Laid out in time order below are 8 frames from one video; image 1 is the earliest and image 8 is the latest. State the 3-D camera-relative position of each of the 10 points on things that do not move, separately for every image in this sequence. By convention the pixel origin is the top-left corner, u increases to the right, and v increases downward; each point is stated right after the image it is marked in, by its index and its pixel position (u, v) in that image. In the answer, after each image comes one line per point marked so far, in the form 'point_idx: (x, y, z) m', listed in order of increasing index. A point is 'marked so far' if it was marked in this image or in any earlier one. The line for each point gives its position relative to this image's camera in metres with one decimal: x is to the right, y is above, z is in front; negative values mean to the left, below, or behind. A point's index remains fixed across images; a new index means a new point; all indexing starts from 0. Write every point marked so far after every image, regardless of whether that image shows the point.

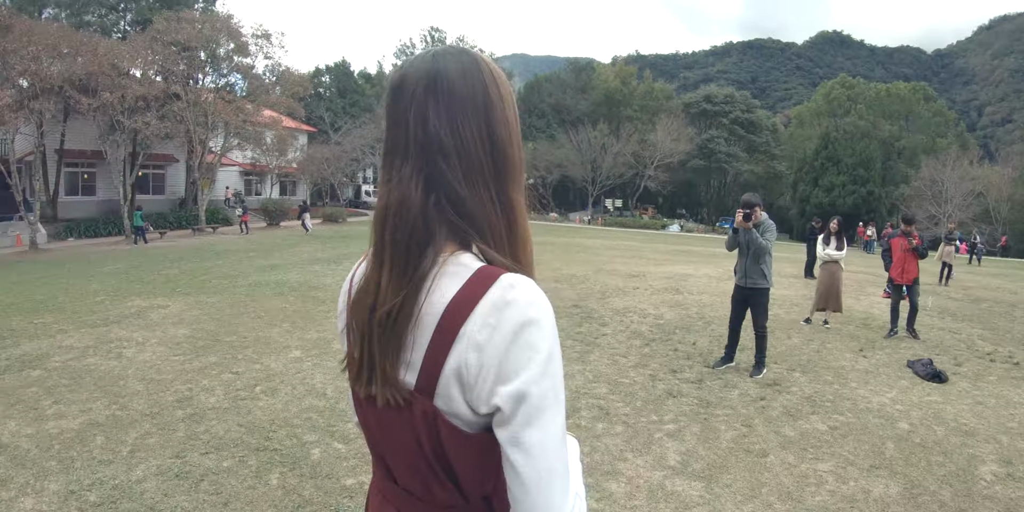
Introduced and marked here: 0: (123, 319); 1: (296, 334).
0: (-5.0, -1.2, +8.3) m
1: (-2.7, -1.0, +7.9) m
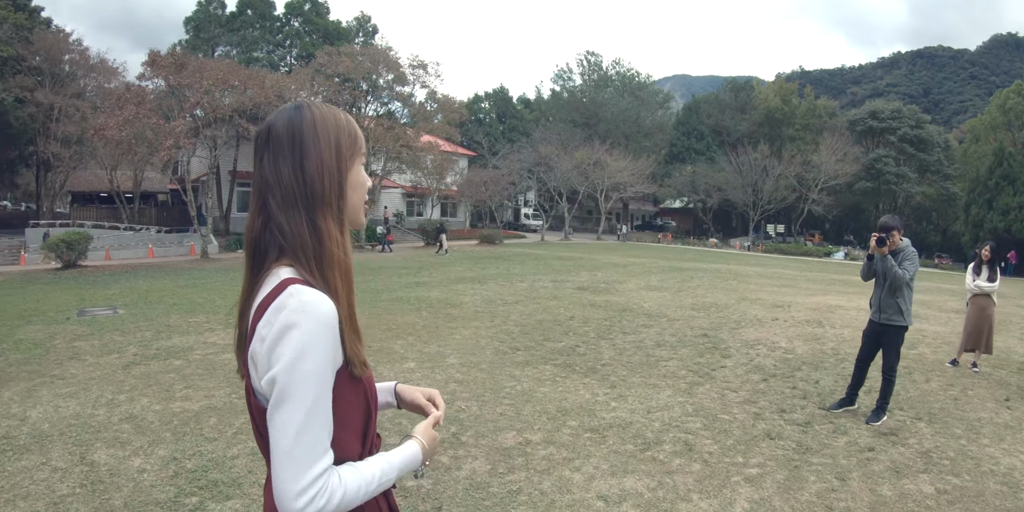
0: (-3.4, -1.3, +9.2) m
1: (-1.3, -1.2, +8.3) m
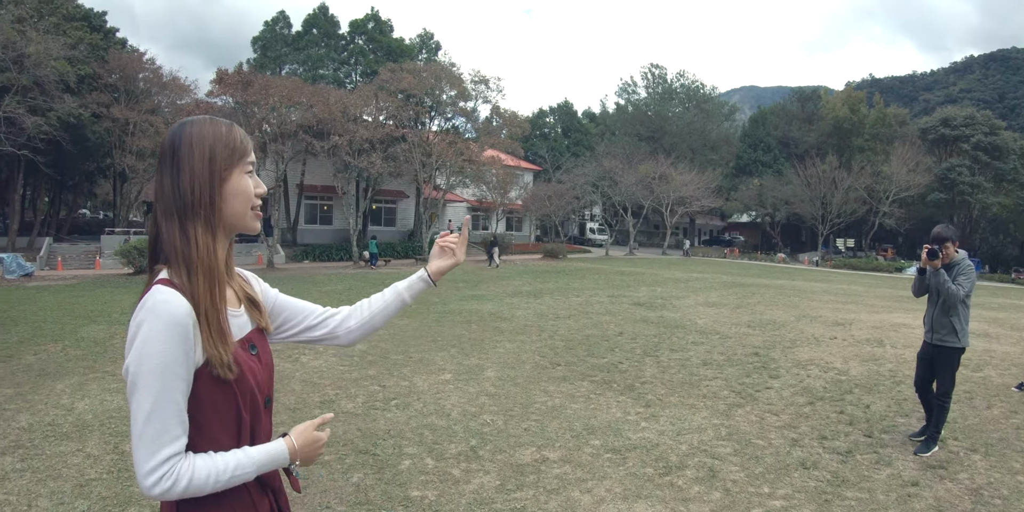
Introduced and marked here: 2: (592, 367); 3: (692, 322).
0: (-2.7, -1.5, +9.4) m
1: (-0.7, -1.4, +8.3) m
2: (+0.8, -1.3, +7.1) m
3: (+3.3, -1.1, +11.5) m
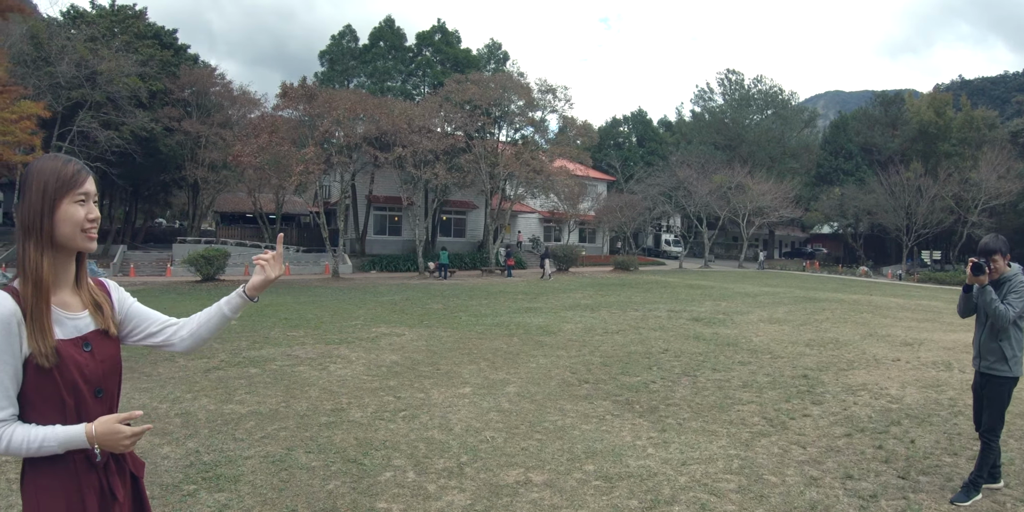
0: (-2.2, -1.6, +9.3) m
1: (-0.3, -1.5, +8.0) m
2: (+1.1, -1.4, +6.7) m
3: (+4.0, -1.3, +10.8) m
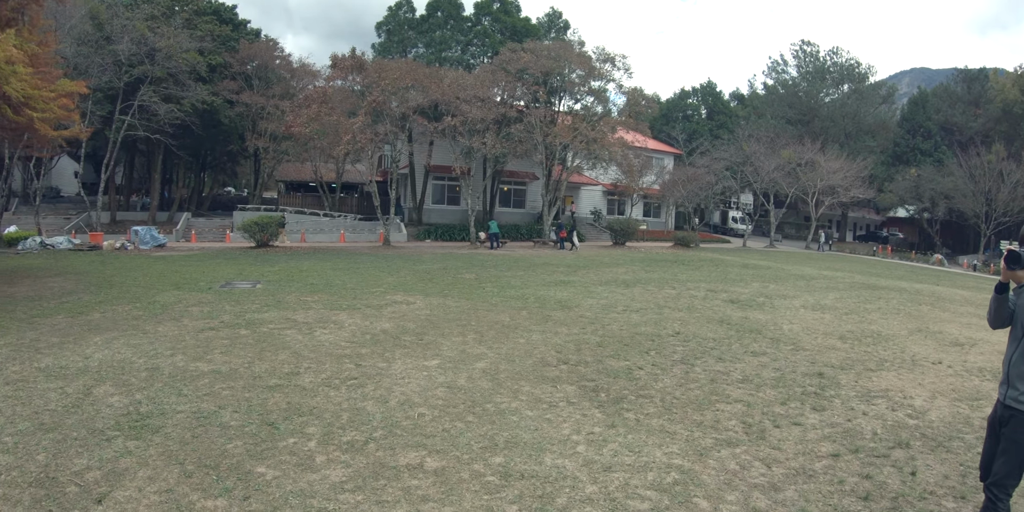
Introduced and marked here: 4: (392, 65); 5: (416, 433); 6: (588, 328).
0: (-2.3, -1.0, +8.8) m
1: (-0.6, -1.1, +7.3) m
2: (+0.7, -1.1, +5.9) m
3: (+4.1, -1.0, +9.7) m
4: (-4.0, +6.0, +19.5) m
5: (-0.7, -1.3, +4.7) m
6: (+0.9, -0.9, +8.3) m
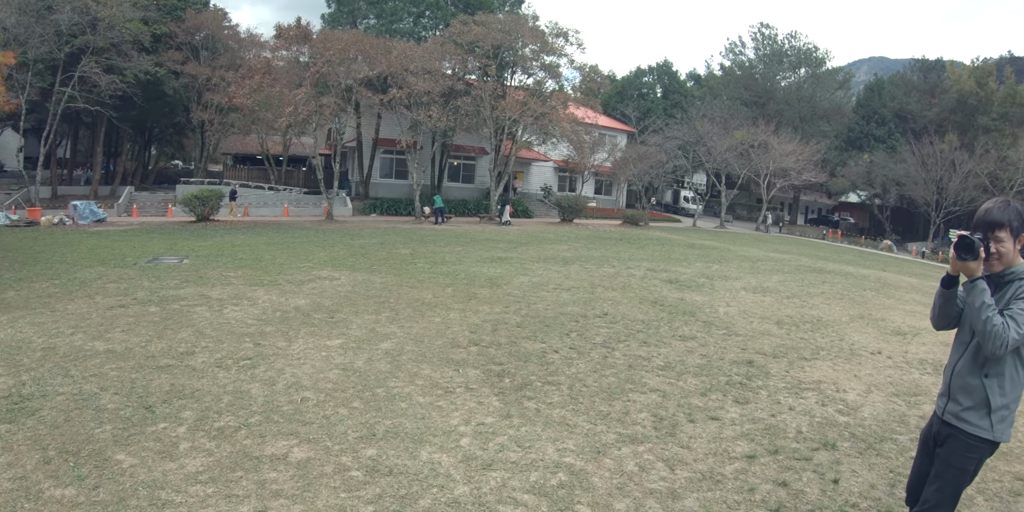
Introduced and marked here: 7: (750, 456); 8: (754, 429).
0: (-3.2, -0.6, +8.1) m
1: (-1.4, -0.7, +6.7) m
2: (0.0, -0.8, +5.3) m
3: (+3.0, -0.8, +9.3) m
4: (-5.2, +6.8, +18.5) m
5: (-1.4, -1.1, +4.1) m
6: (0.0, -0.7, +7.7) m
7: (+1.2, -1.0, +3.0) m
8: (+1.4, -1.0, +3.5) m
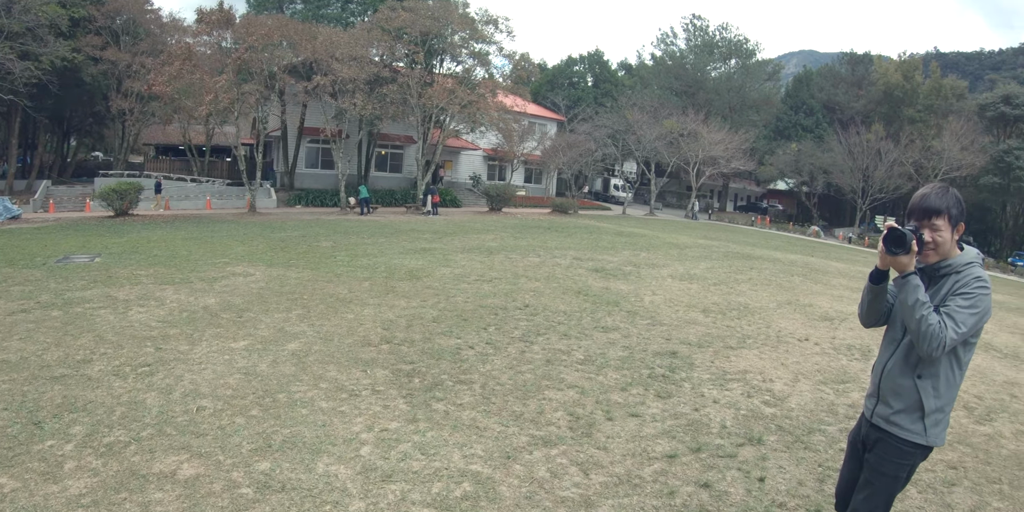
0: (-4.1, -0.6, +7.5) m
1: (-2.1, -0.7, +6.3) m
2: (-0.6, -0.8, +5.0) m
3: (+2.1, -0.6, +9.2) m
4: (-7.0, +6.8, +17.7) m
5: (-1.9, -1.0, +3.7) m
6: (-0.8, -0.6, +7.4) m
7: (+0.8, -0.9, +2.8) m
8: (+0.9, -0.9, +3.3) m
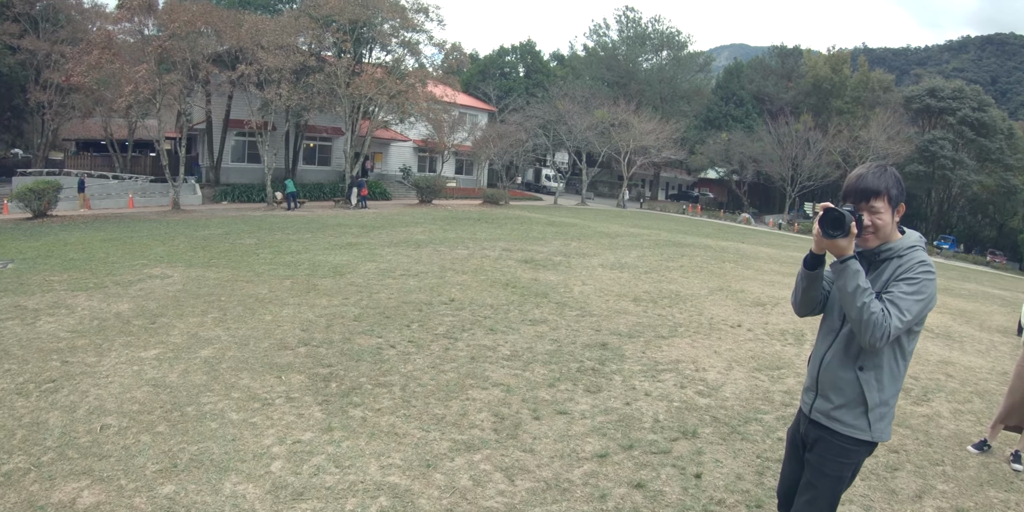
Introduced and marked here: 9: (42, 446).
0: (-4.7, -0.6, +7.0) m
1: (-2.7, -0.7, +5.9) m
2: (-1.1, -0.7, +4.7) m
3: (+1.3, -0.4, +9.2) m
4: (-8.6, +6.7, +16.9) m
5: (-2.3, -1.1, +3.3) m
6: (-1.5, -0.5, +7.1) m
7: (+0.5, -0.8, +2.7) m
8: (+0.6, -0.8, +3.1) m
9: (-2.7, -1.1, +3.5) m
